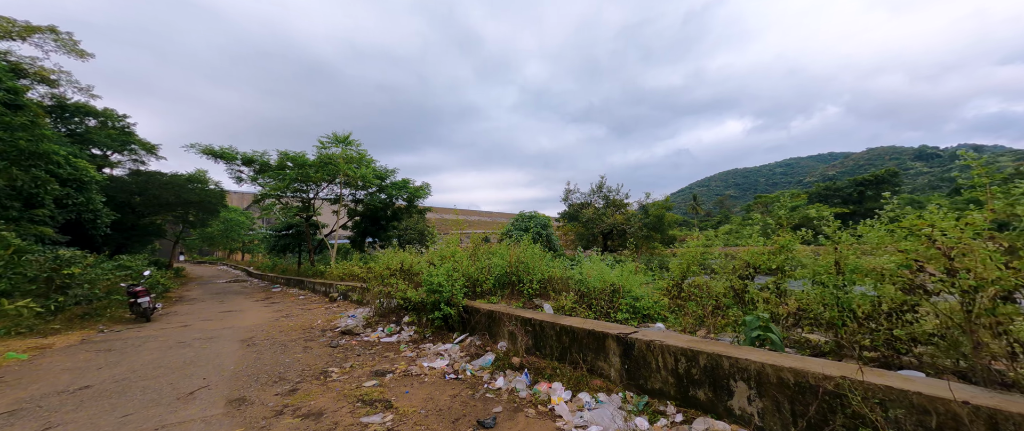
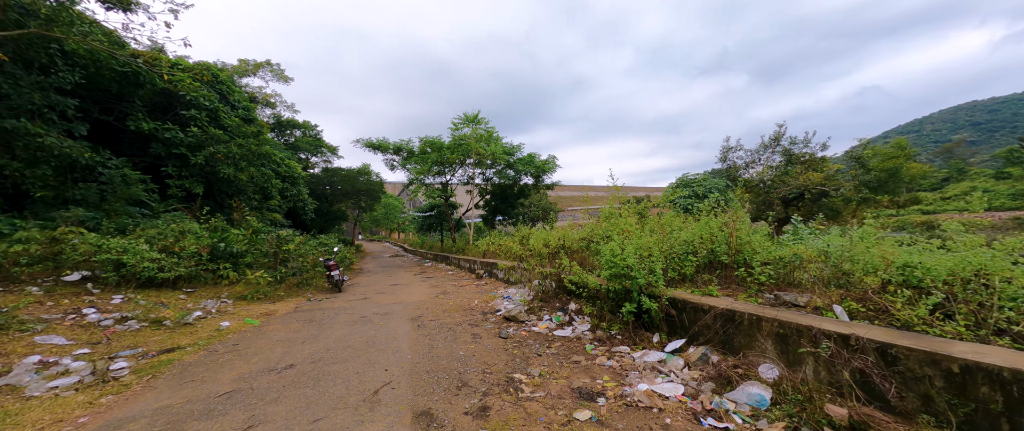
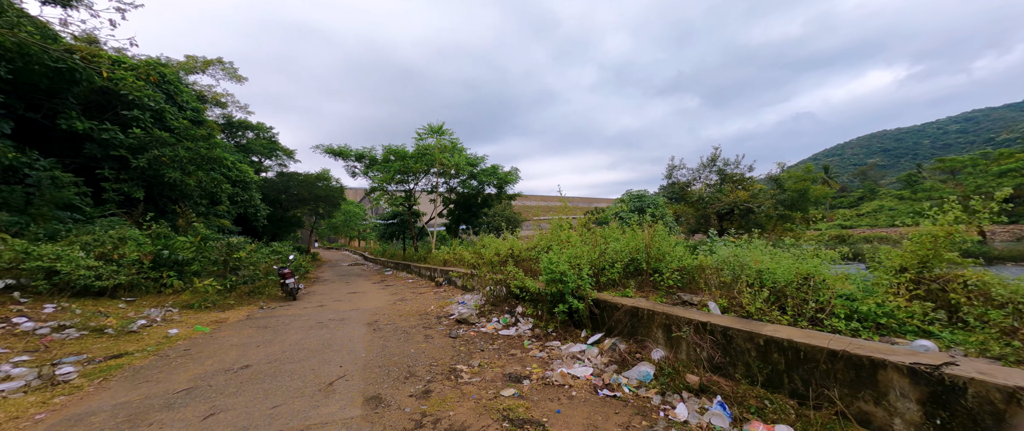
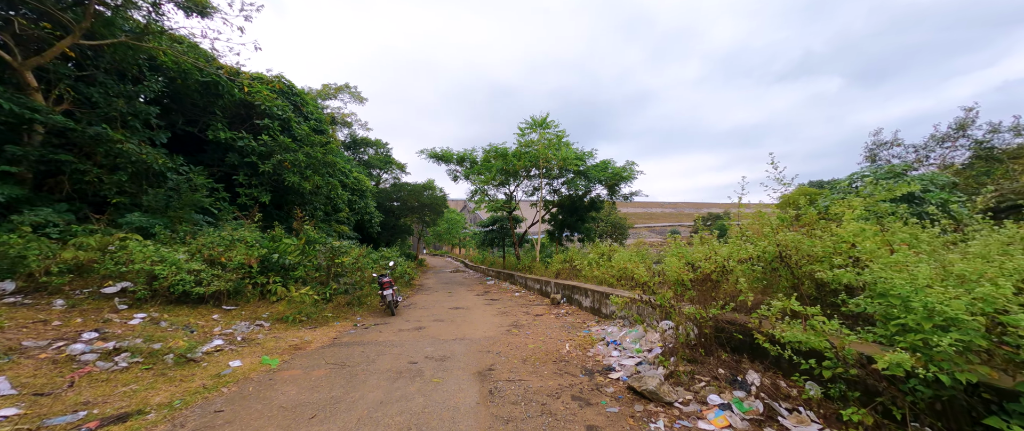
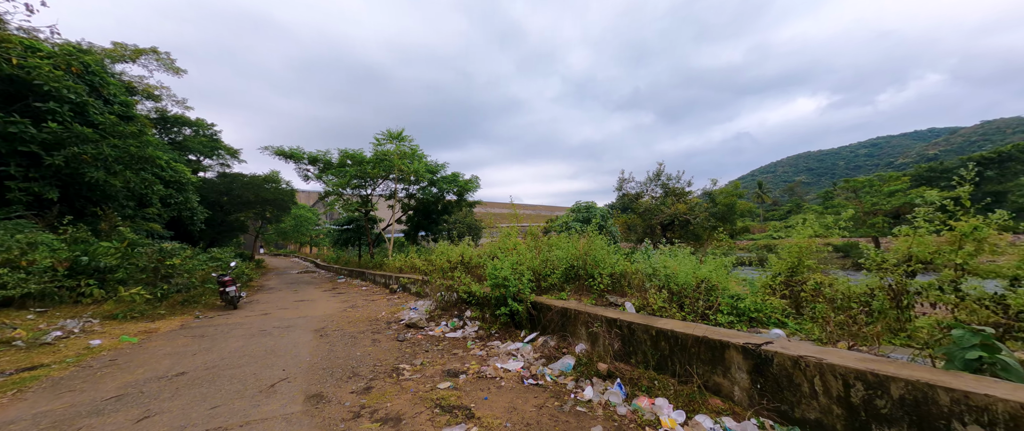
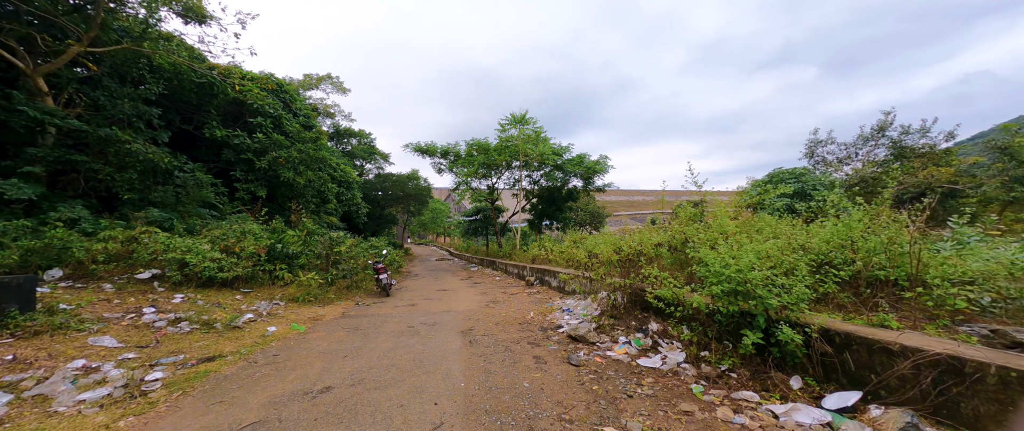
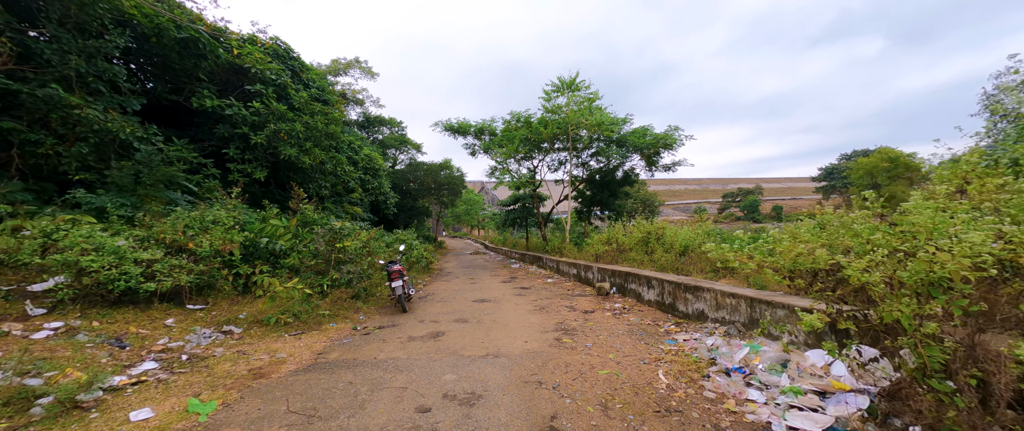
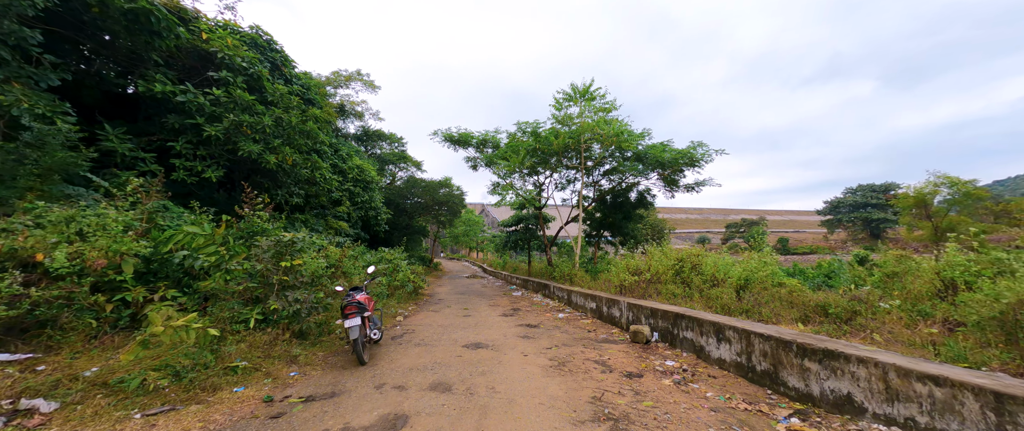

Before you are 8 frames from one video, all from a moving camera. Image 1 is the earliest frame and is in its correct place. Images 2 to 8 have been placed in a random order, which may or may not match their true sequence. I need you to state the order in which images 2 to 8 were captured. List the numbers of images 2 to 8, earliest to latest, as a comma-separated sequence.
5, 3, 2, 6, 4, 7, 8
